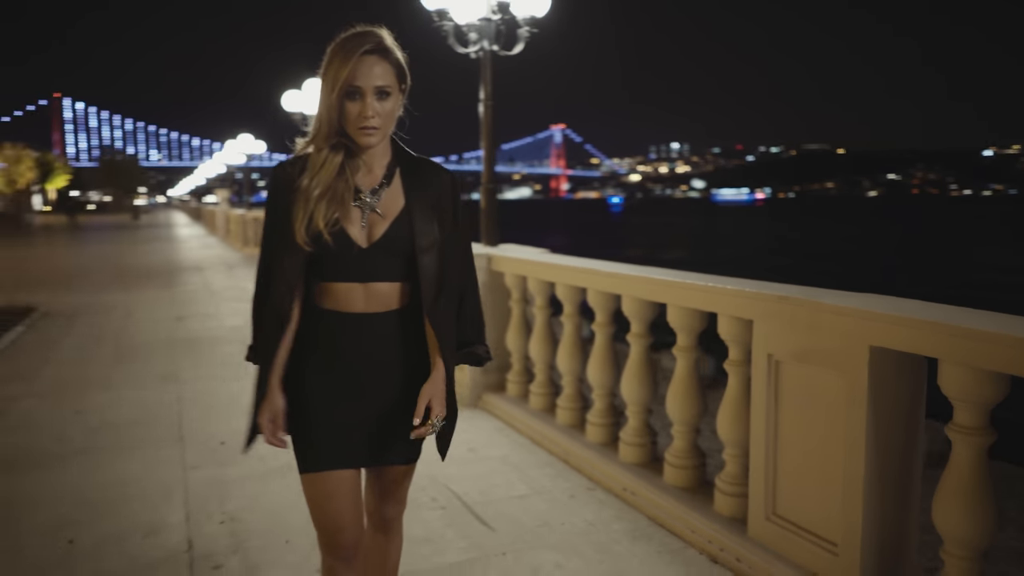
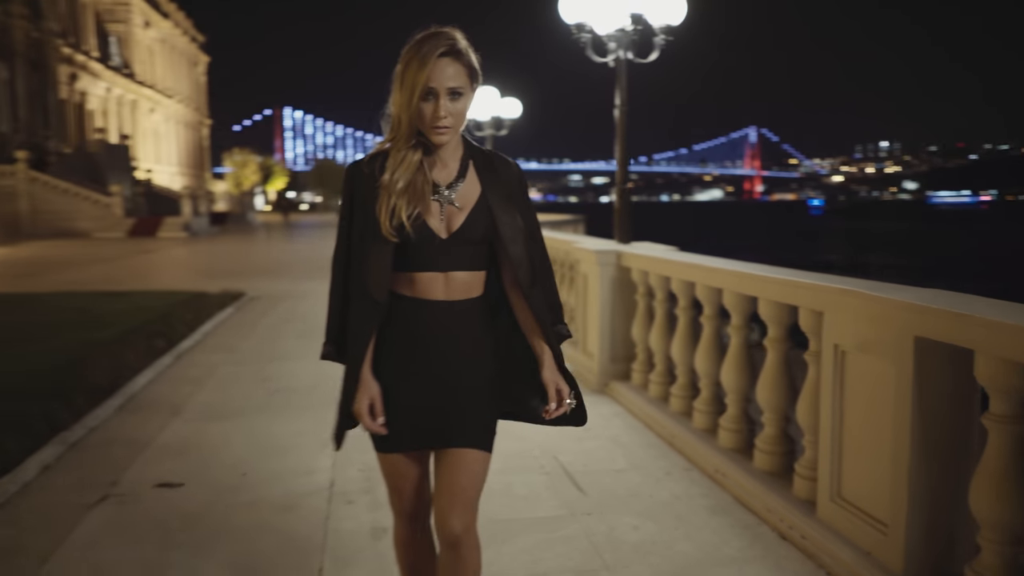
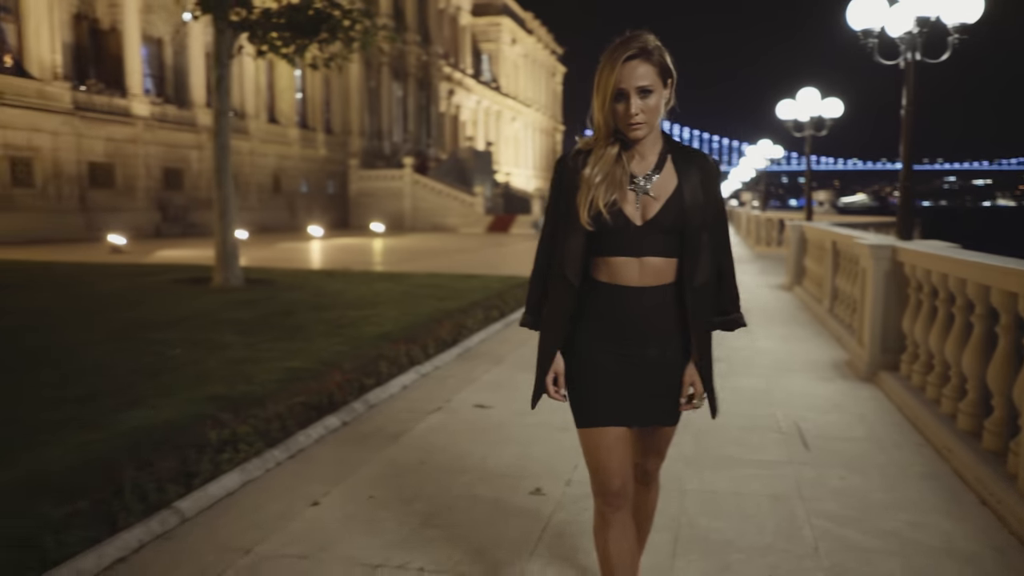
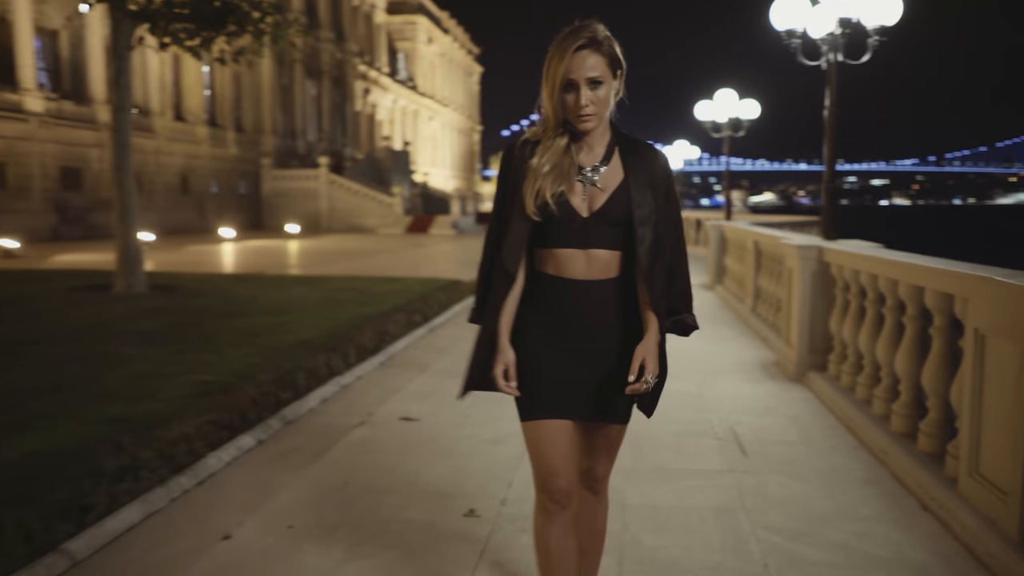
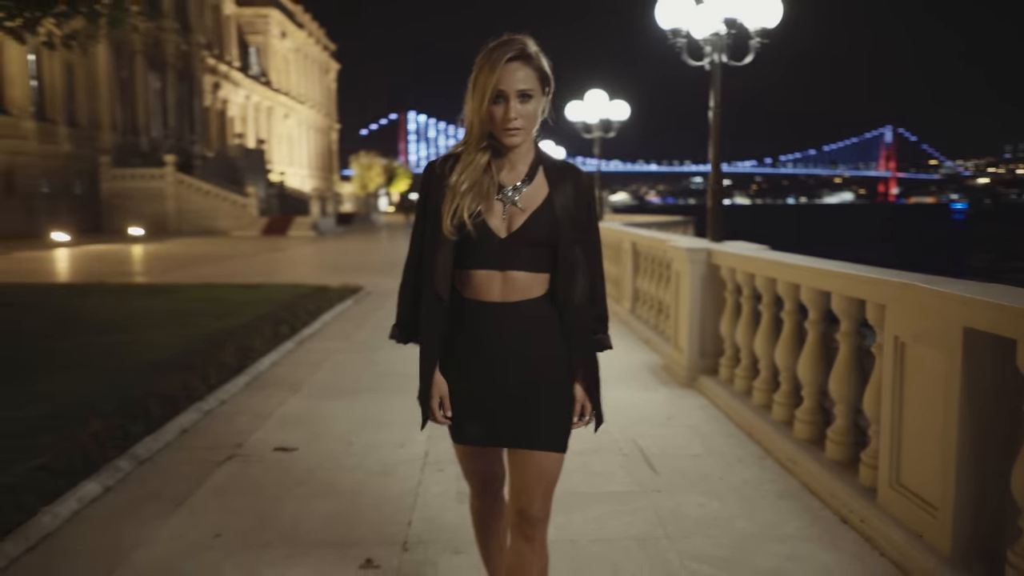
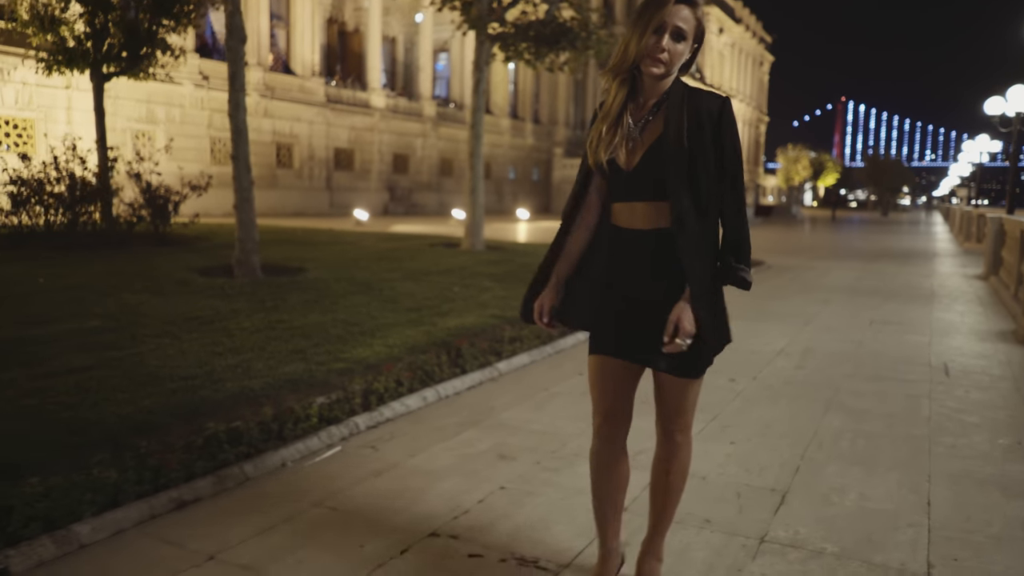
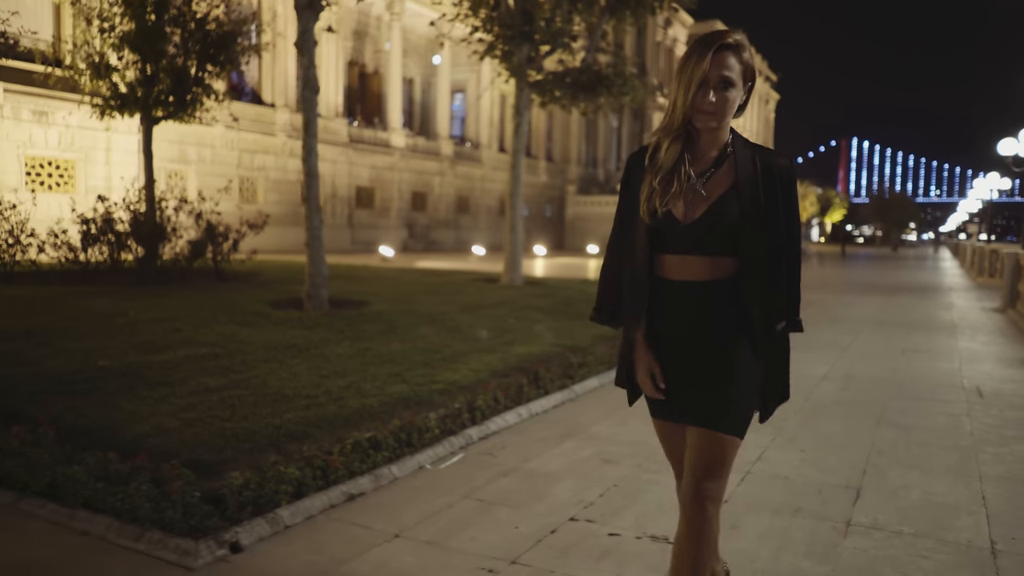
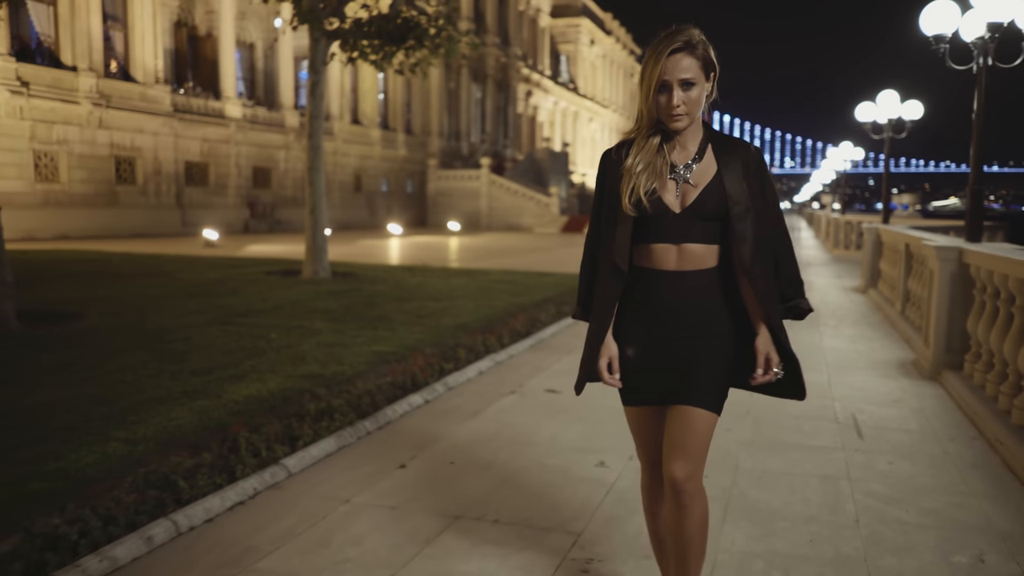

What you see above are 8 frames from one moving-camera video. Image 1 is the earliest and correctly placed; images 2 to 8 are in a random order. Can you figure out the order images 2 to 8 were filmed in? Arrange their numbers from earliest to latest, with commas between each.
2, 5, 4, 3, 8, 6, 7
